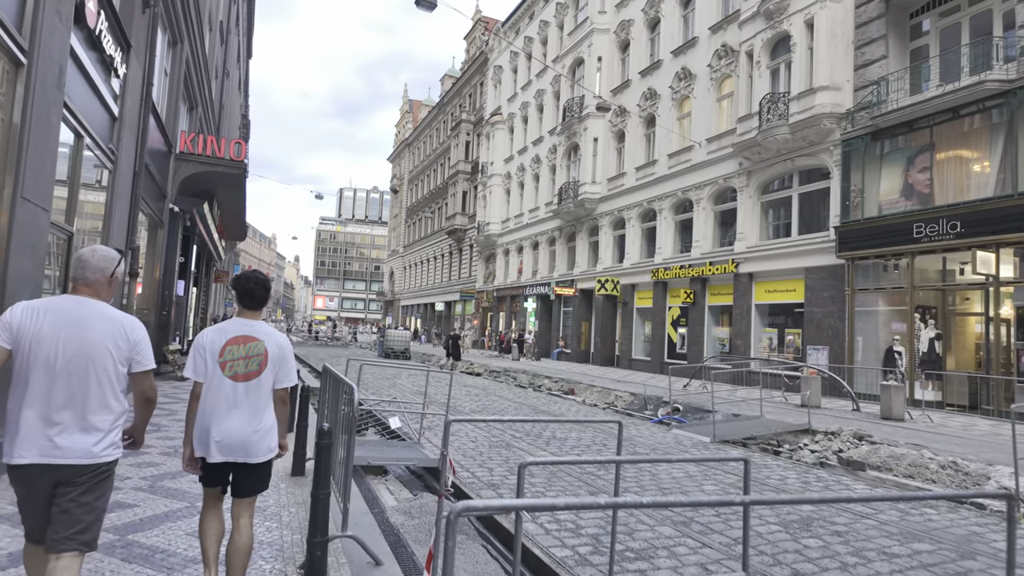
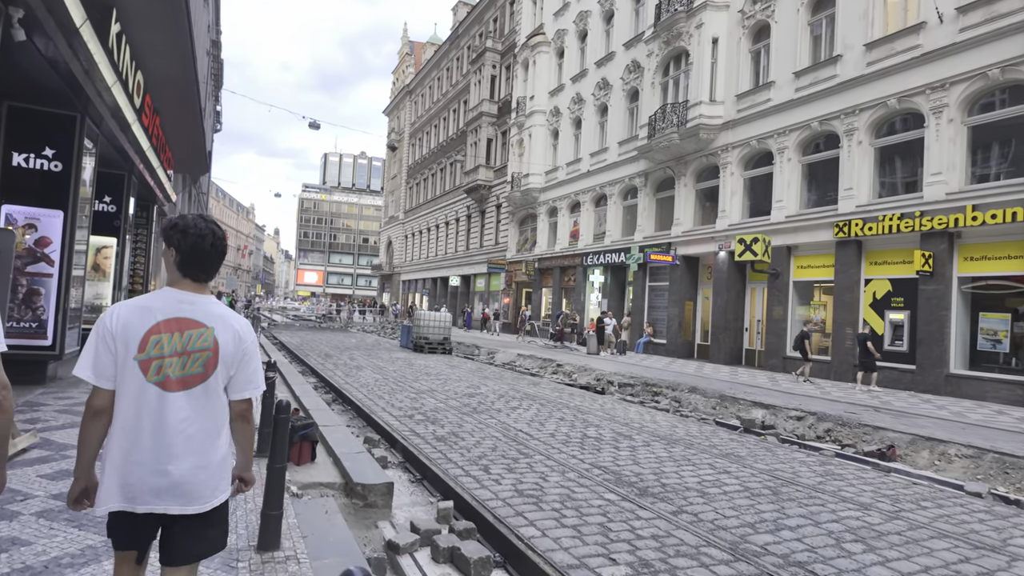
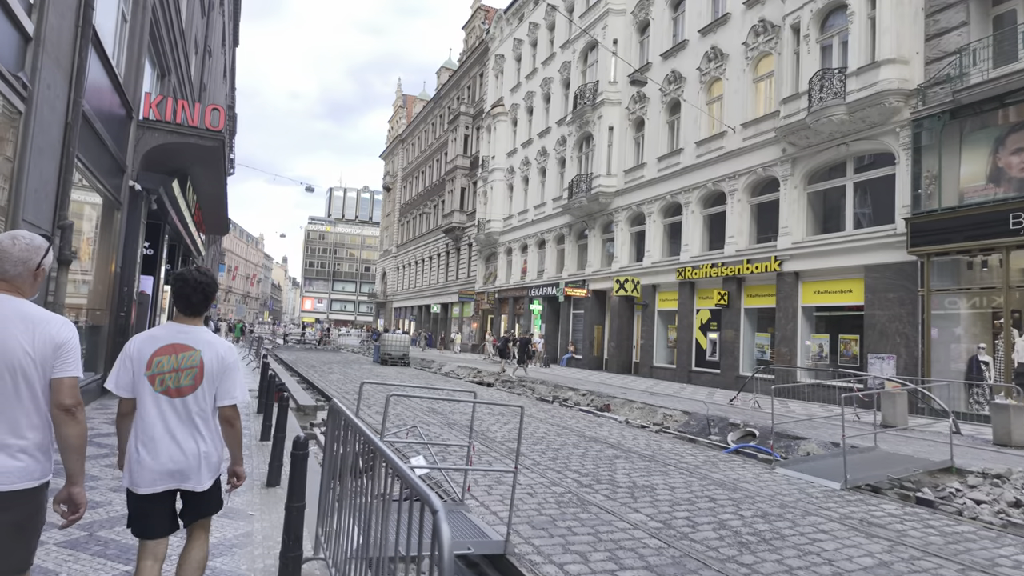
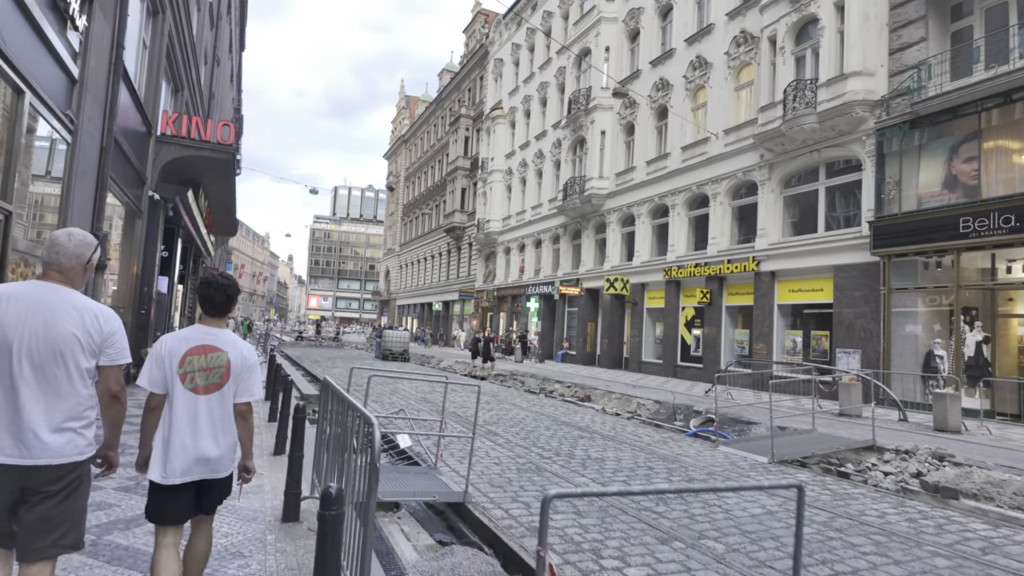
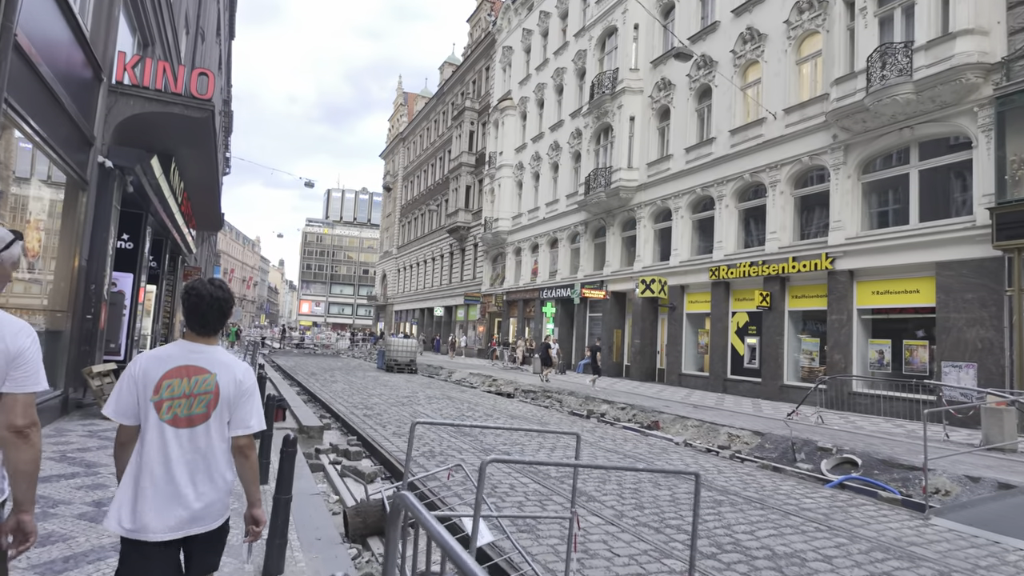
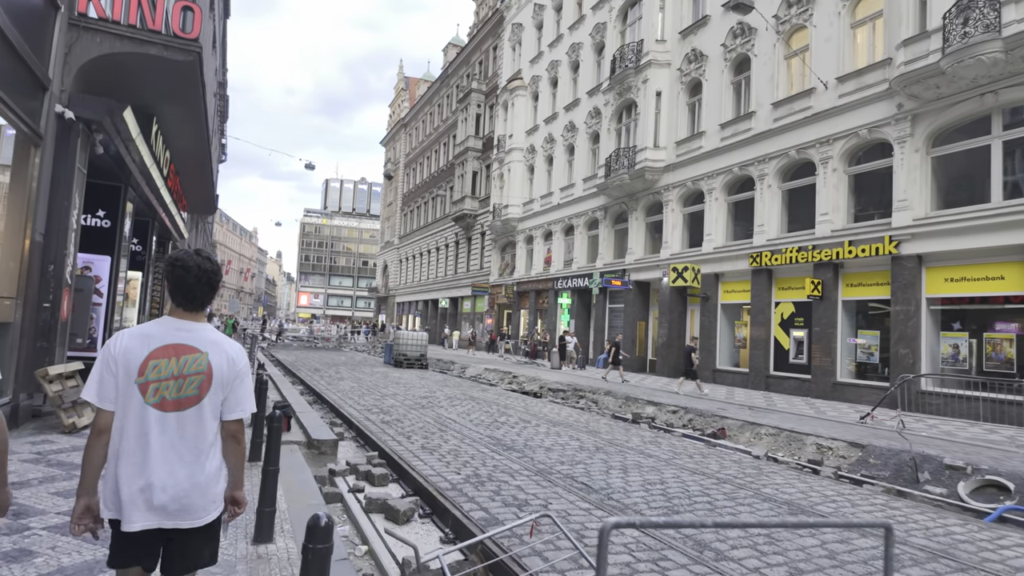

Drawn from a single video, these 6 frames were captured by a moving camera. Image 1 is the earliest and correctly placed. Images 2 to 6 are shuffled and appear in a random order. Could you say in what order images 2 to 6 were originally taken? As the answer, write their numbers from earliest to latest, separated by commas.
4, 3, 5, 6, 2
